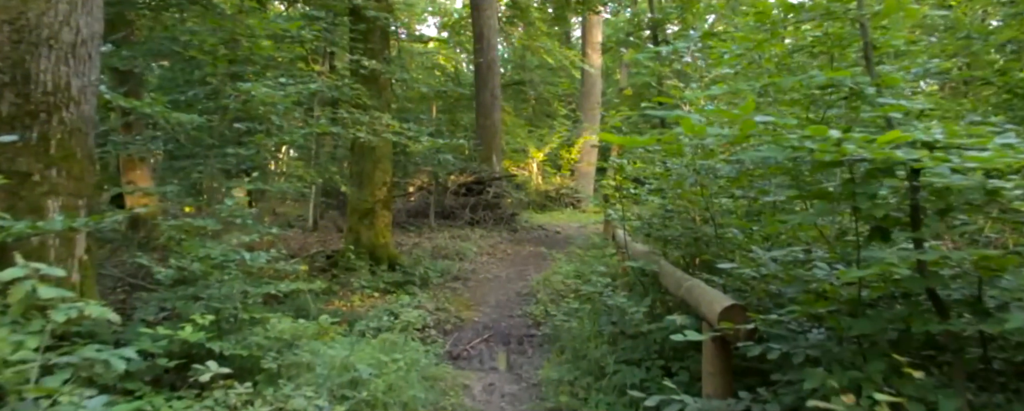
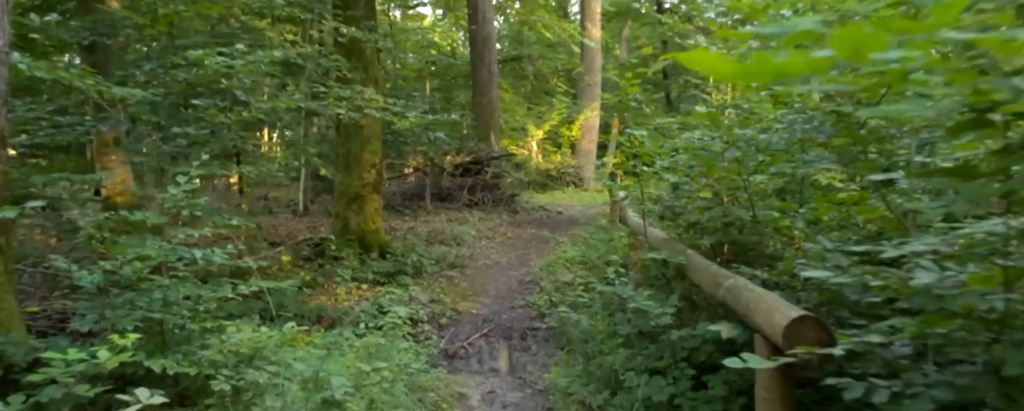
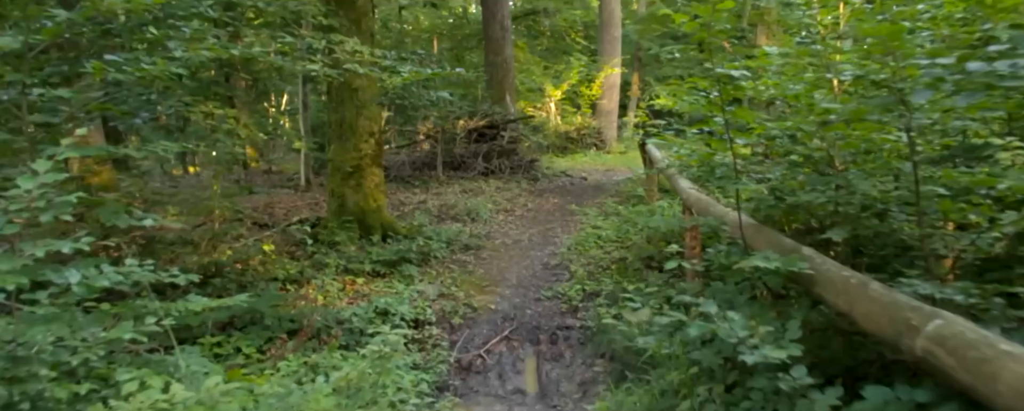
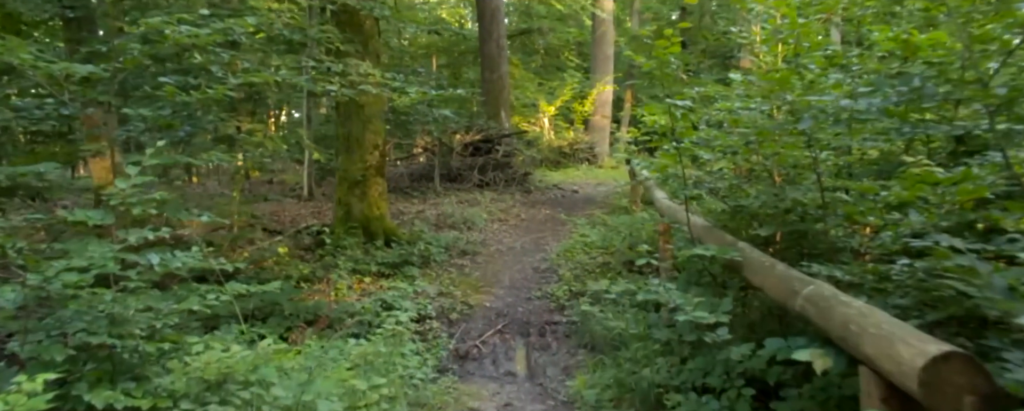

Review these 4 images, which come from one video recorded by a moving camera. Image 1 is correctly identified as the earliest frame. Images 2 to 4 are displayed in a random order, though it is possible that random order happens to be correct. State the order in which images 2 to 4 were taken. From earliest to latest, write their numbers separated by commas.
2, 4, 3
